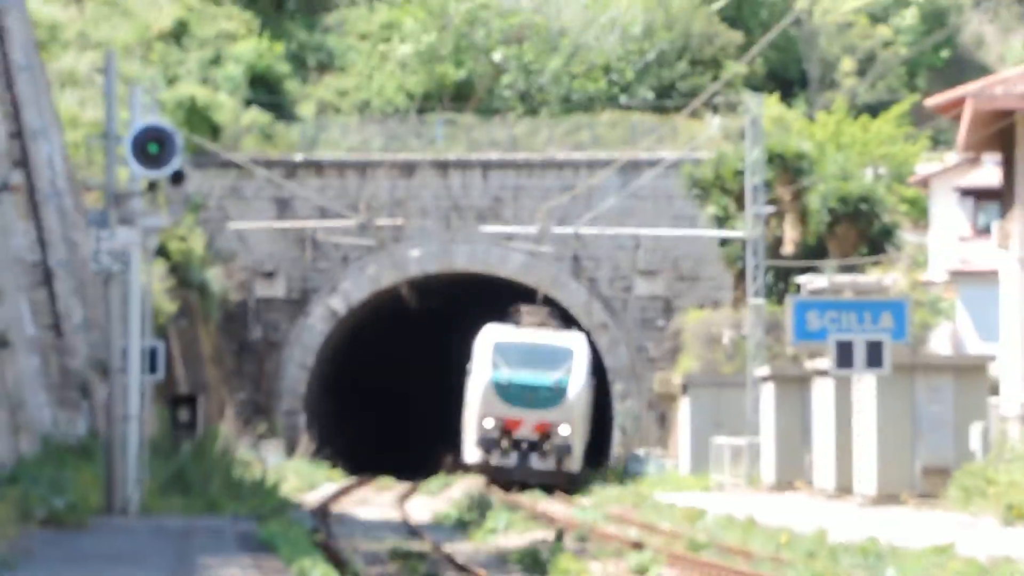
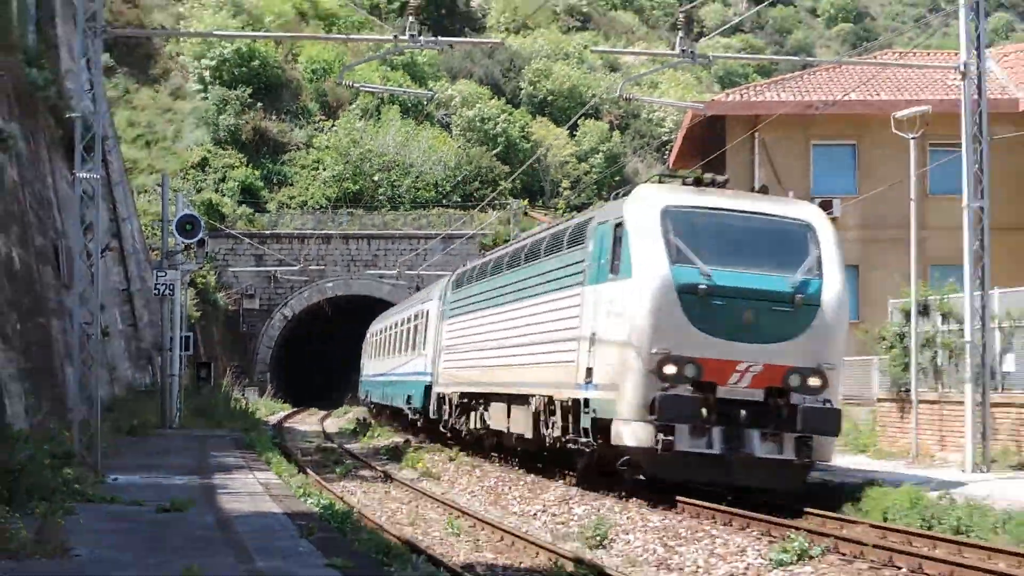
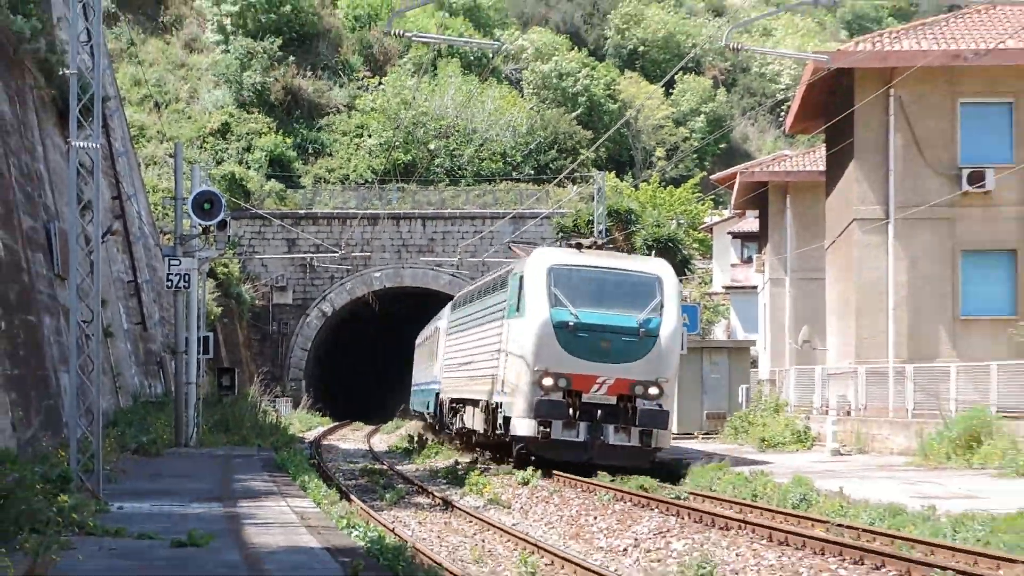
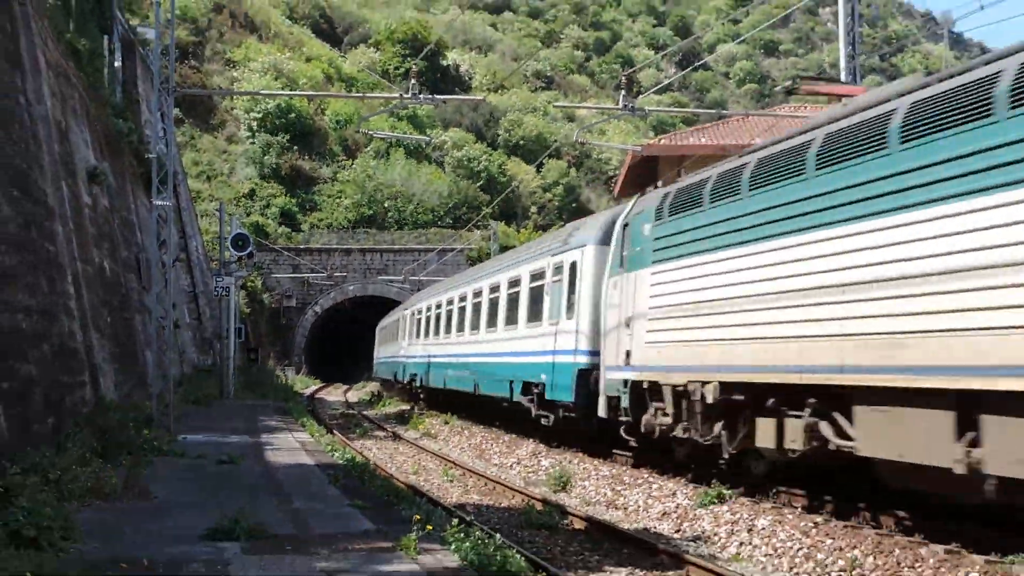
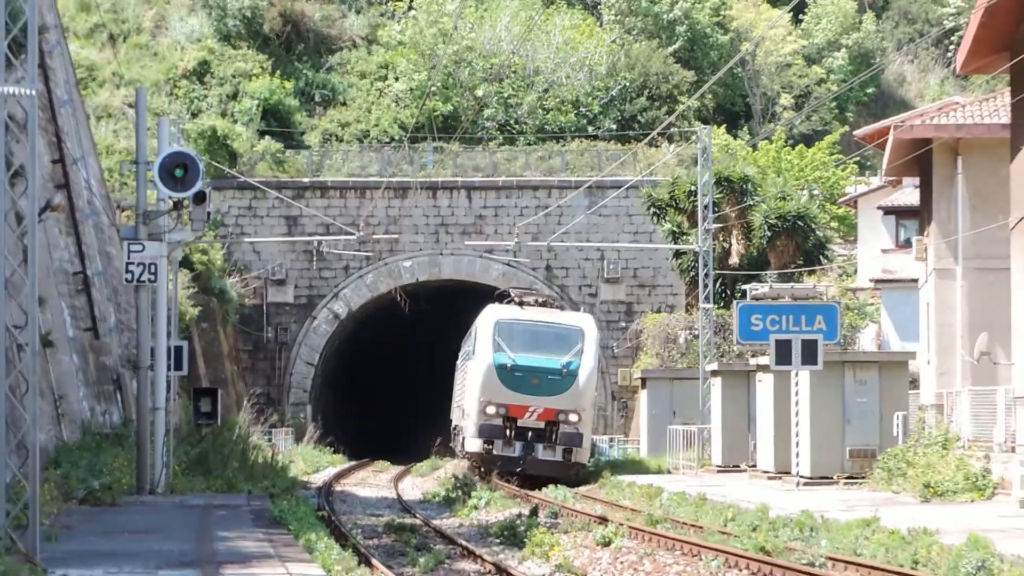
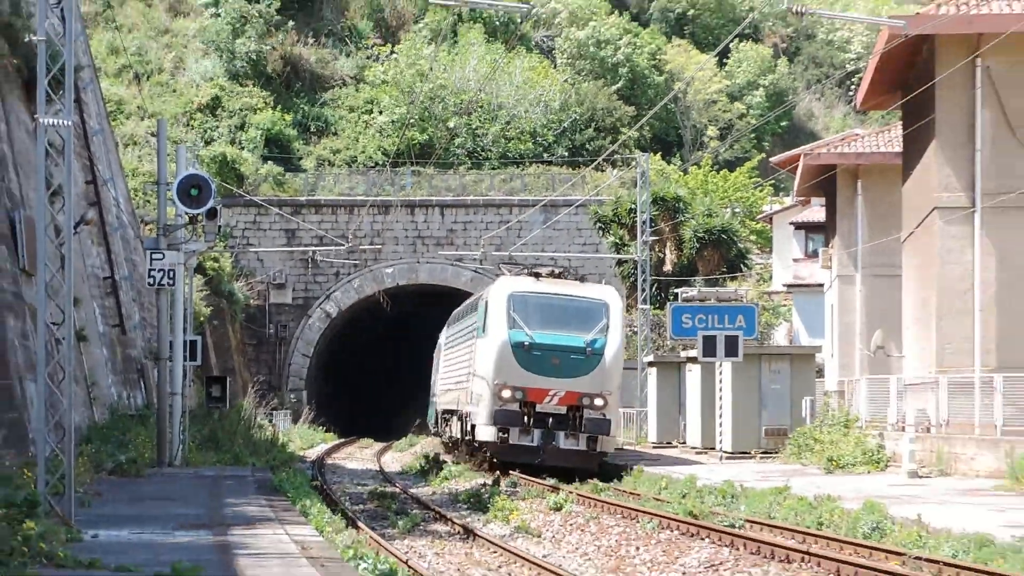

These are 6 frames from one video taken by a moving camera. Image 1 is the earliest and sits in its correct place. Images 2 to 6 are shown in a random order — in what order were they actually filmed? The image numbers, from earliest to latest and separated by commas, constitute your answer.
5, 6, 3, 2, 4
